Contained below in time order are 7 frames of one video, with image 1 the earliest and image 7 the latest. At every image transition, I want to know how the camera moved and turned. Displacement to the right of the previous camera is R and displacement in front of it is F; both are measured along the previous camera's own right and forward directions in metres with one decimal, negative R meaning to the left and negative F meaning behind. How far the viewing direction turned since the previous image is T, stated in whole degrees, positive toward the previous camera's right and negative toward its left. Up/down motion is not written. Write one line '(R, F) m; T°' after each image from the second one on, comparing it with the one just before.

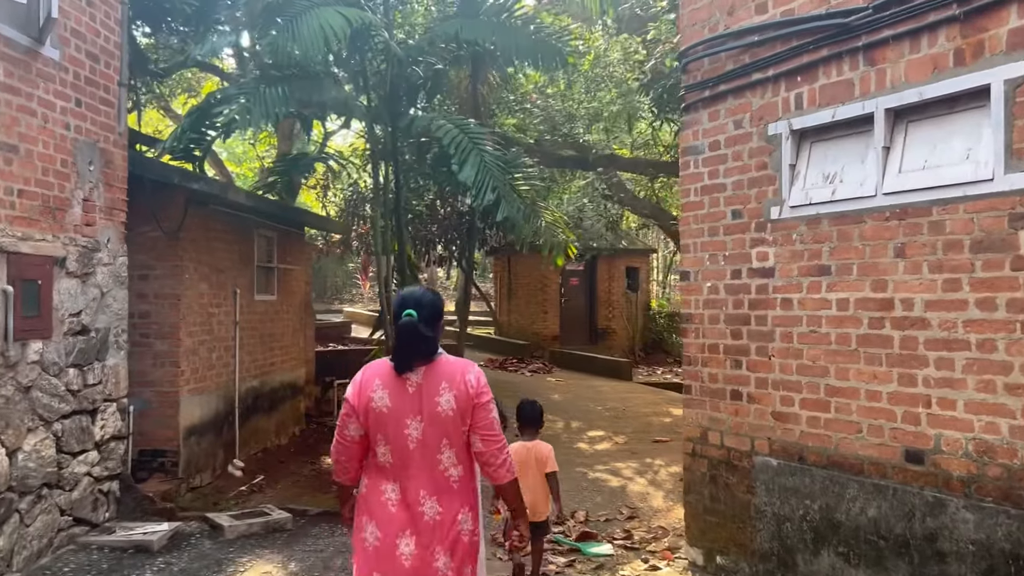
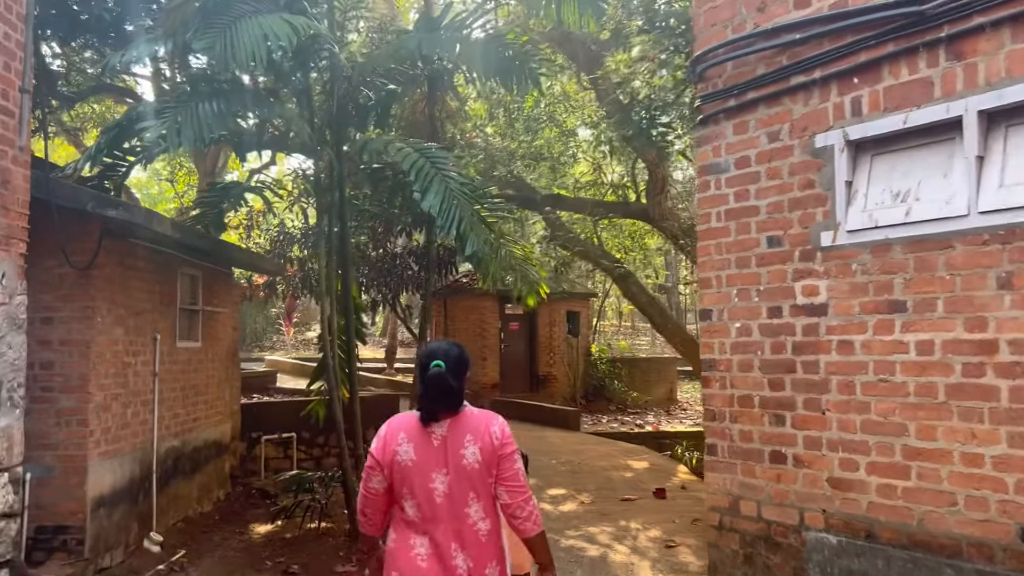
(-0.3, +0.7) m; +5°
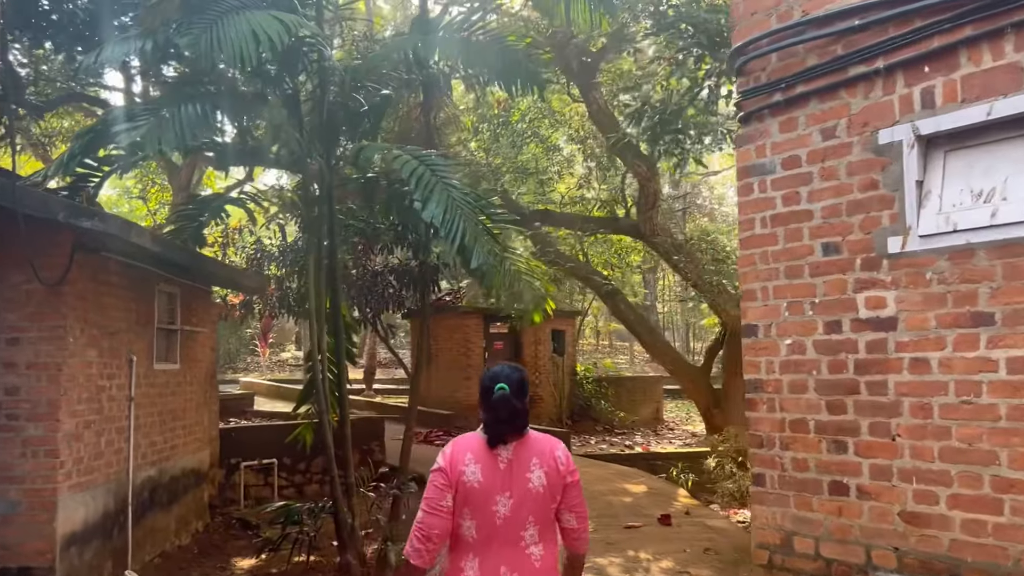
(-0.2, +0.4) m; +2°
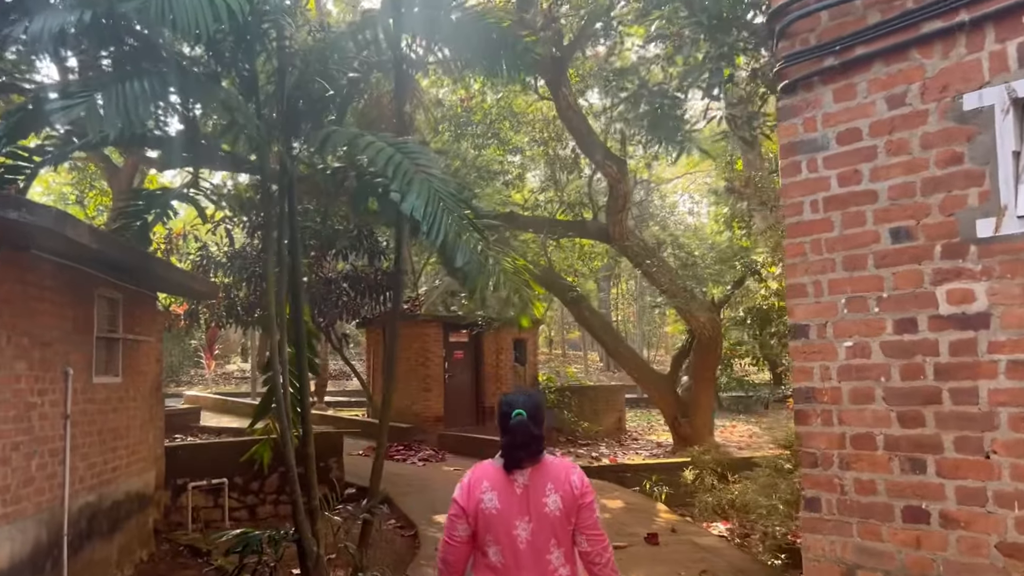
(-0.2, +0.5) m; +3°
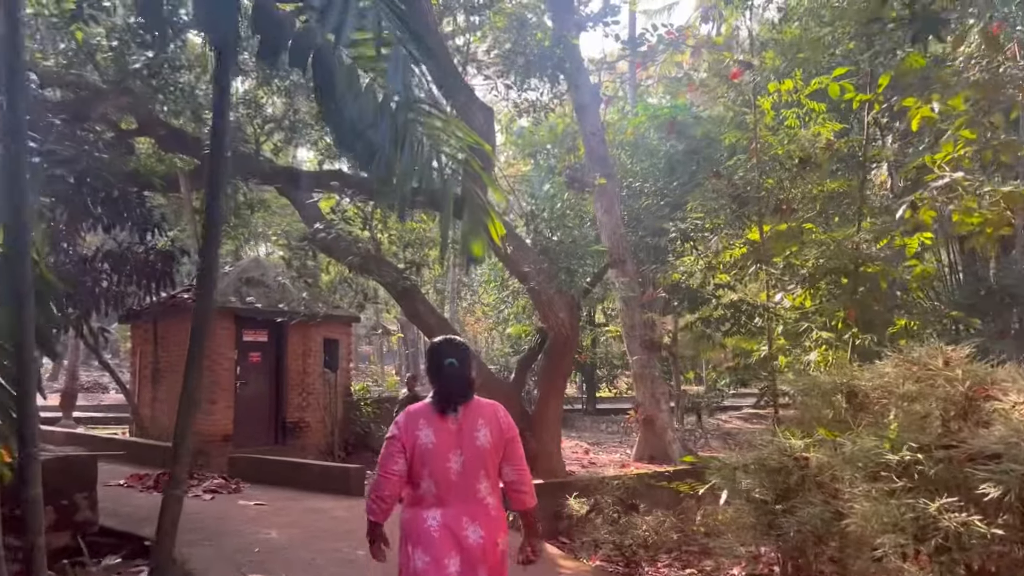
(-0.5, +2.4) m; +14°
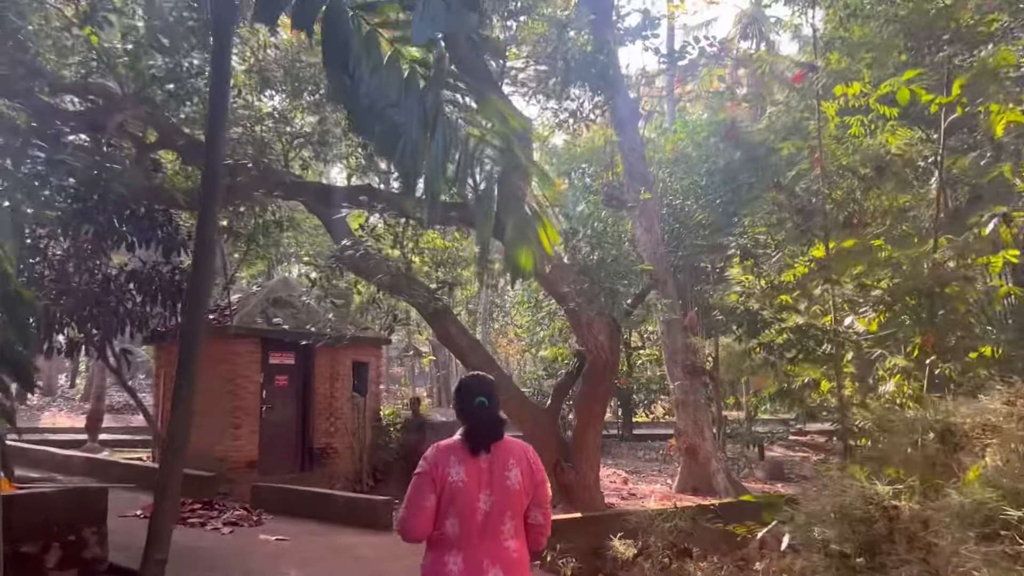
(-0.1, +0.5) m; -2°
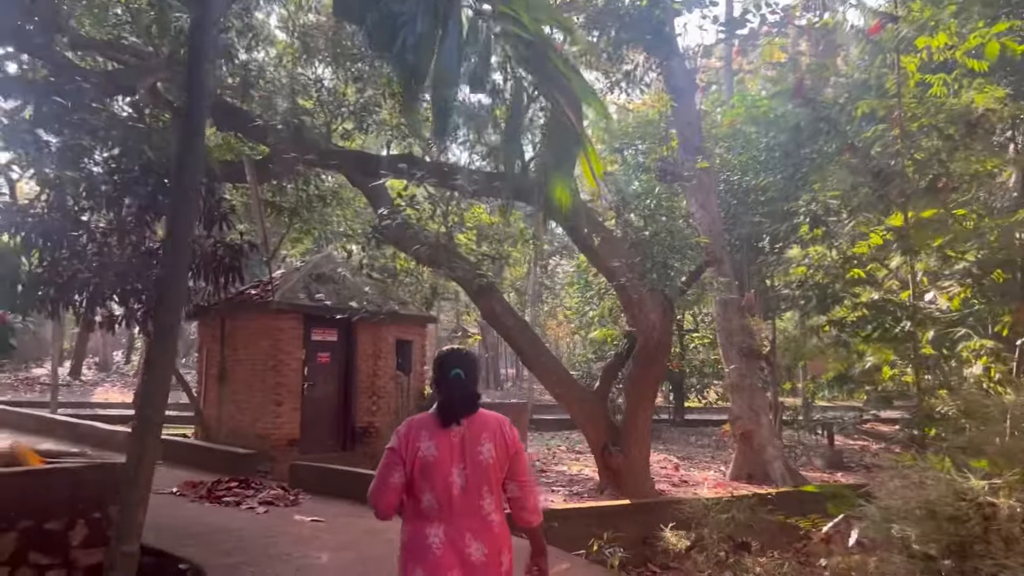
(0.0, +0.4) m; -3°
